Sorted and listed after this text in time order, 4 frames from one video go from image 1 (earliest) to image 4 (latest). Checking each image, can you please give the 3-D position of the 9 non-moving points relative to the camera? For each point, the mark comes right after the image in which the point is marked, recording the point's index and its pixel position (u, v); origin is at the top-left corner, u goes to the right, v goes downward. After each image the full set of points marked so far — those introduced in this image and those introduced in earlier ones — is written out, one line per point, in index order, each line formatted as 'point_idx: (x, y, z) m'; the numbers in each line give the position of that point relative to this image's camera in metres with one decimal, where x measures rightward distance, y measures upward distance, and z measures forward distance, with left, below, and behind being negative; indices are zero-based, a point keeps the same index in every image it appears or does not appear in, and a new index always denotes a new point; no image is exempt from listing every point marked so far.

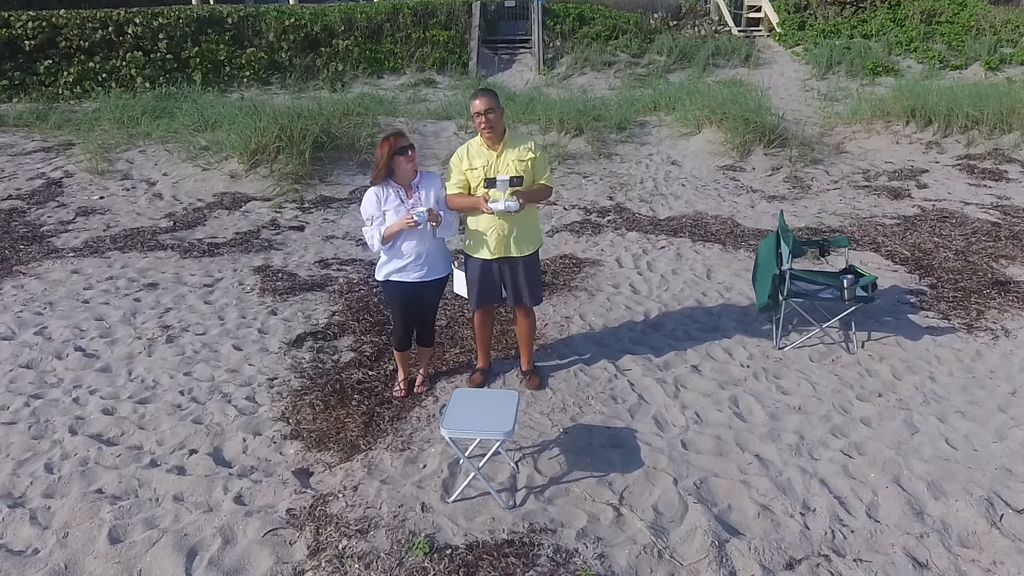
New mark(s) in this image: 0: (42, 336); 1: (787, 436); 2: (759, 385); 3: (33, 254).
0: (-3.3, -0.3, +5.0) m
1: (+1.4, -0.8, +3.7) m
2: (+1.5, -0.6, +4.2) m
3: (-4.5, +0.3, +6.6) m
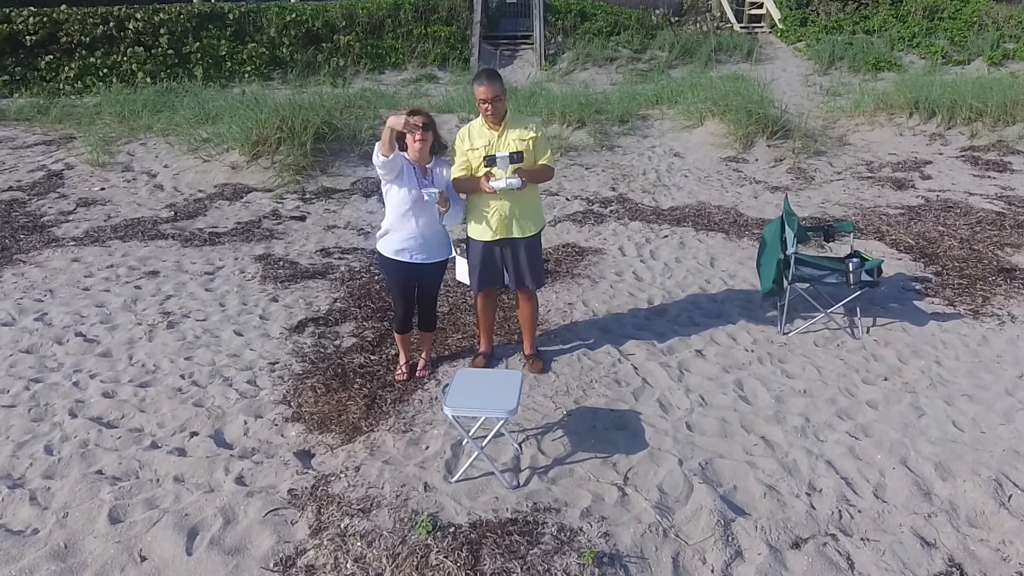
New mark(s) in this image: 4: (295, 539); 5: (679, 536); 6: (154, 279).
0: (-3.3, -0.2, +5.0) m
1: (+1.5, -0.7, +3.7) m
2: (+1.5, -0.5, +4.2) m
3: (-4.4, +0.4, +6.6) m
4: (-0.9, -1.1, +3.0) m
5: (+0.7, -1.0, +2.9) m
6: (-2.8, +0.1, +5.7) m
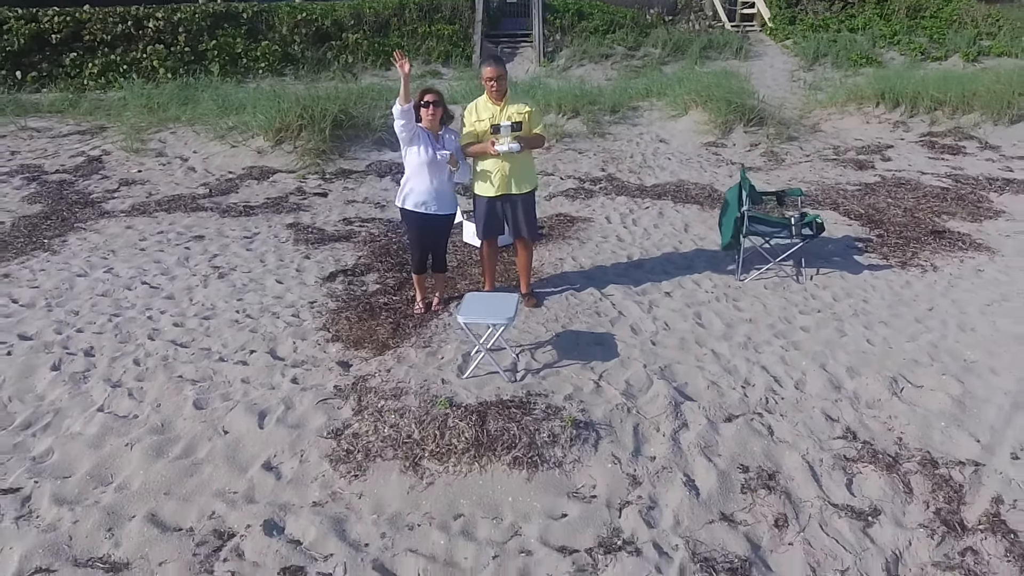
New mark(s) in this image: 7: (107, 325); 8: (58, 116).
0: (-3.3, +0.1, +5.8) m
1: (+1.4, -0.3, +4.6) m
2: (+1.5, -0.1, +5.0) m
3: (-4.4, +0.8, +7.5) m
4: (-0.9, -0.7, +3.9) m
5: (+0.7, -0.7, +3.8) m
6: (-2.9, +0.4, +6.6) m
7: (-2.8, -0.3, +4.9) m
8: (-7.6, +2.9, +12.0) m
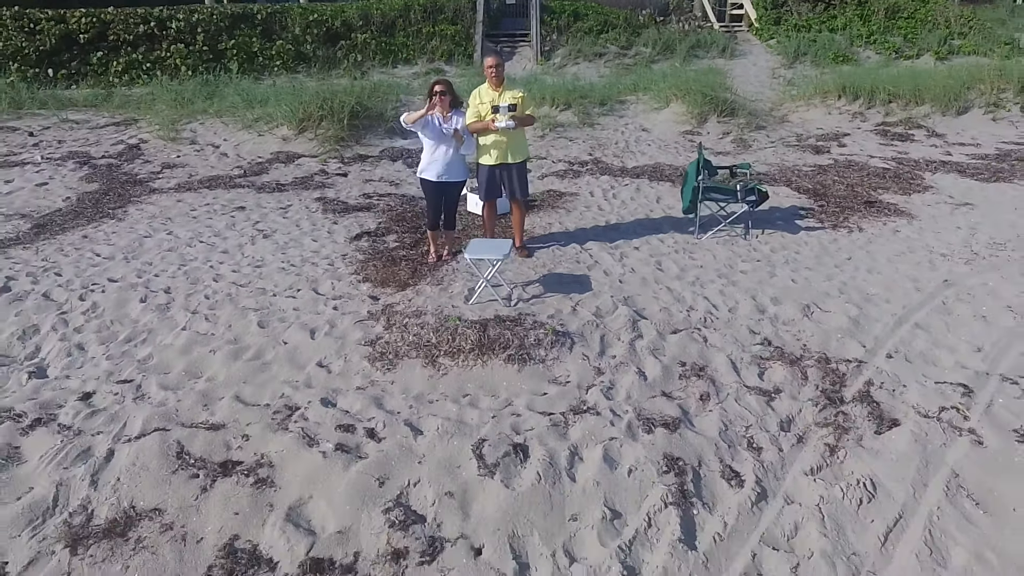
0: (-3.3, +0.5, +6.9) m
1: (+1.4, +0.1, +5.7) m
2: (+1.4, +0.3, +6.1) m
3: (-4.5, +1.2, +8.6) m
4: (-1.0, -0.3, +5.0) m
5: (+0.6, -0.3, +4.9) m
6: (-2.9, +0.8, +7.7) m
7: (-2.8, +0.1, +6.1) m
8: (-7.6, +3.3, +13.1) m
